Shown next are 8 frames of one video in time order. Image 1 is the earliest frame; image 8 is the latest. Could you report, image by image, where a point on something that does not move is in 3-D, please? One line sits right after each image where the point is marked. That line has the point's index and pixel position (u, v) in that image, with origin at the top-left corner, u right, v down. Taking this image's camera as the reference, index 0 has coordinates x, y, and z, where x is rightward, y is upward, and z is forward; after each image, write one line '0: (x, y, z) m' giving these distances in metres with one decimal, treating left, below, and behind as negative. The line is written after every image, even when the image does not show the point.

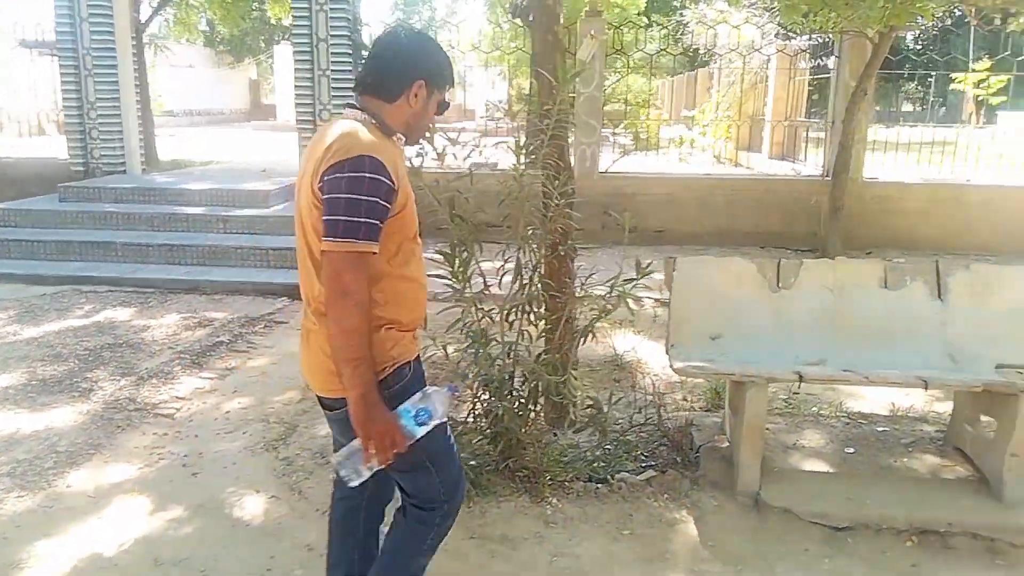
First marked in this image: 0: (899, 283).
0: (+1.8, 0.0, +3.9) m
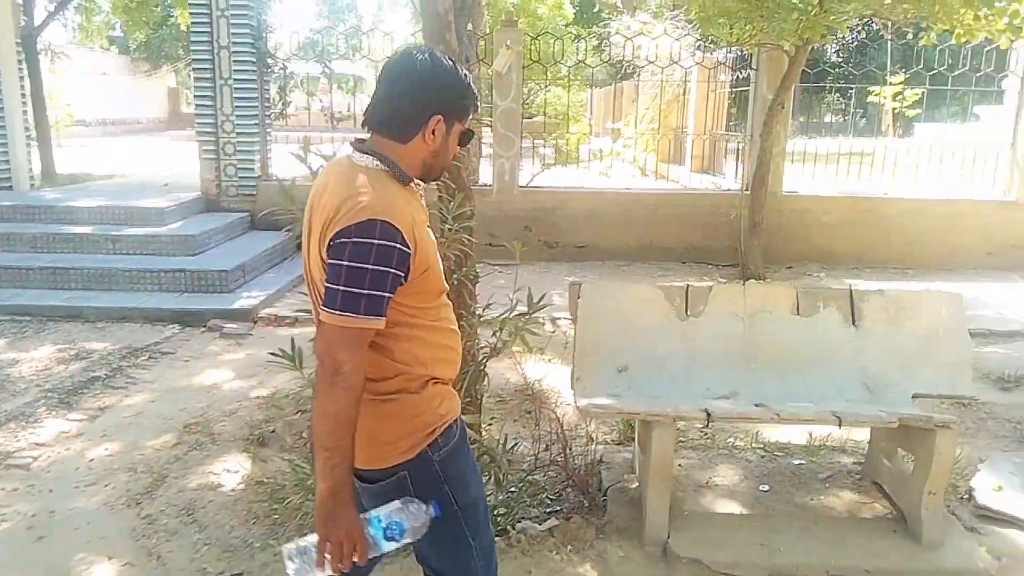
0: (+1.4, -0.1, +3.7) m
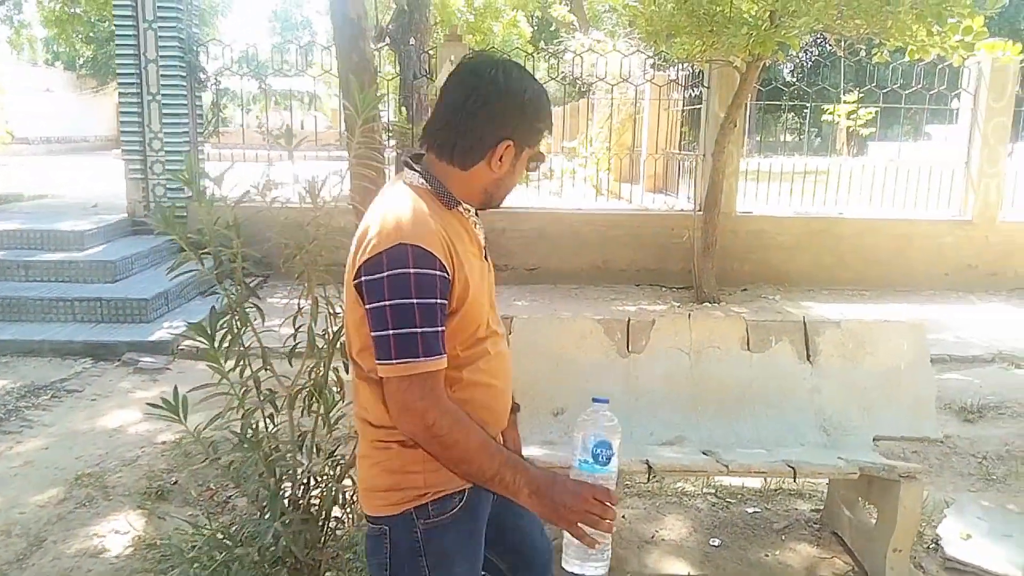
0: (+1.0, -0.2, +3.4) m
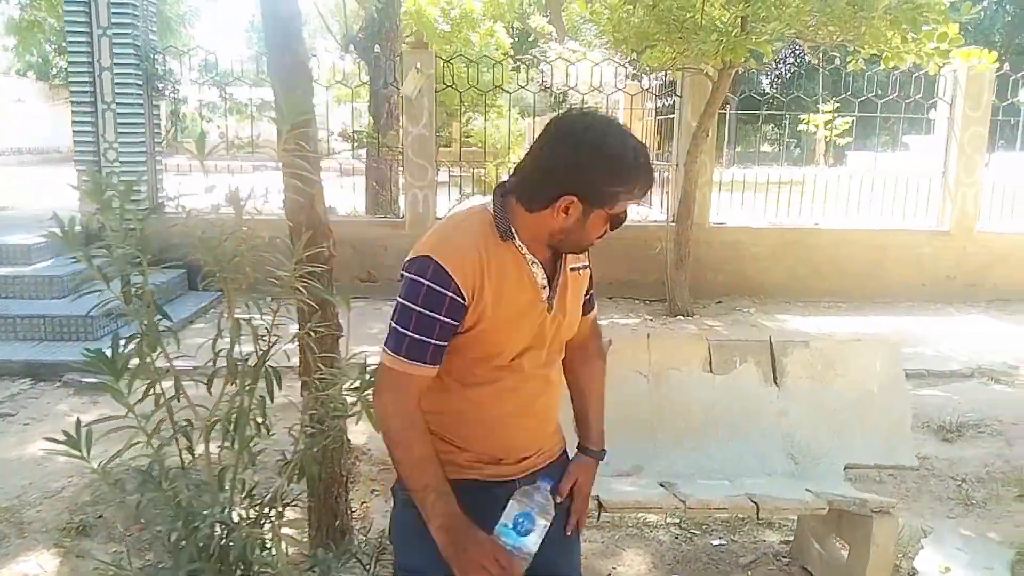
0: (+0.8, -0.3, +3.2) m
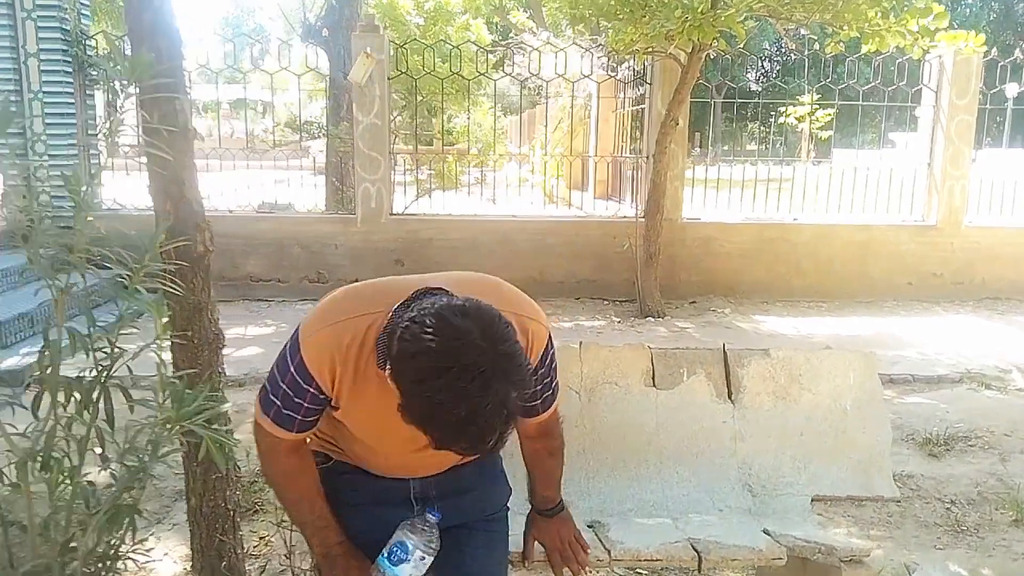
0: (+0.5, -0.3, +2.7) m
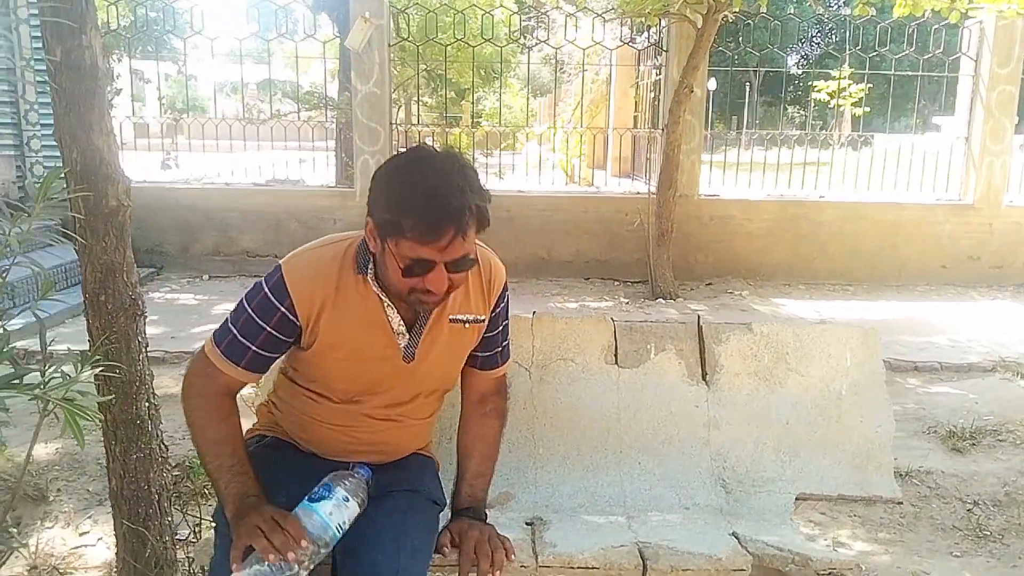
0: (+0.4, -0.2, +2.3) m
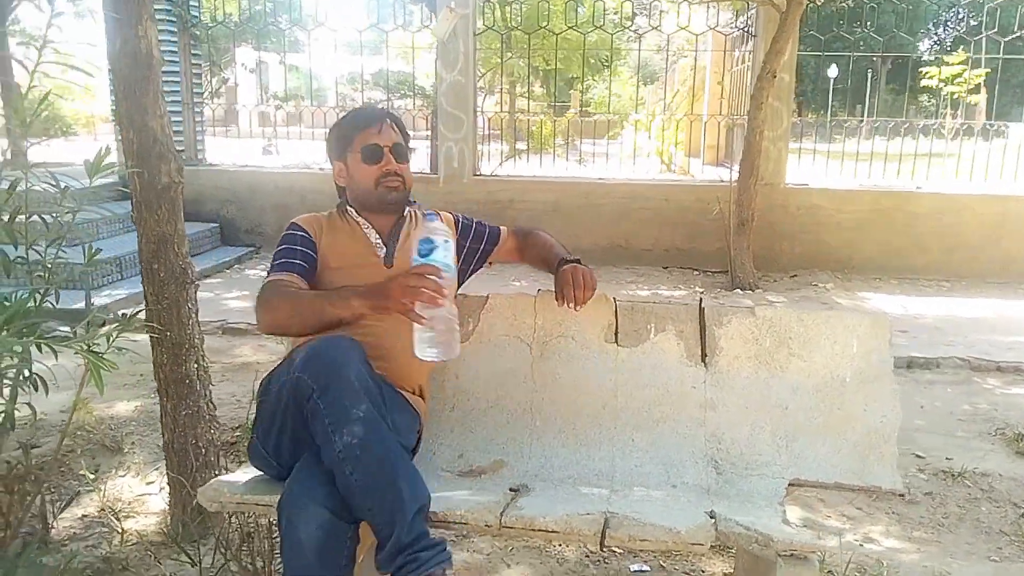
0: (+0.4, -0.1, +2.4) m
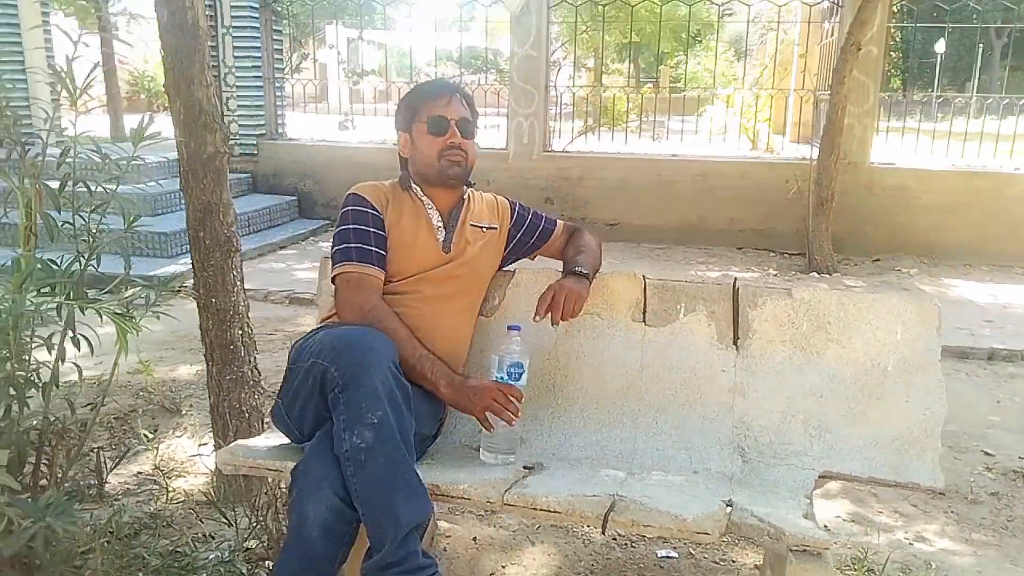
0: (+0.4, -0.1, +2.3) m
